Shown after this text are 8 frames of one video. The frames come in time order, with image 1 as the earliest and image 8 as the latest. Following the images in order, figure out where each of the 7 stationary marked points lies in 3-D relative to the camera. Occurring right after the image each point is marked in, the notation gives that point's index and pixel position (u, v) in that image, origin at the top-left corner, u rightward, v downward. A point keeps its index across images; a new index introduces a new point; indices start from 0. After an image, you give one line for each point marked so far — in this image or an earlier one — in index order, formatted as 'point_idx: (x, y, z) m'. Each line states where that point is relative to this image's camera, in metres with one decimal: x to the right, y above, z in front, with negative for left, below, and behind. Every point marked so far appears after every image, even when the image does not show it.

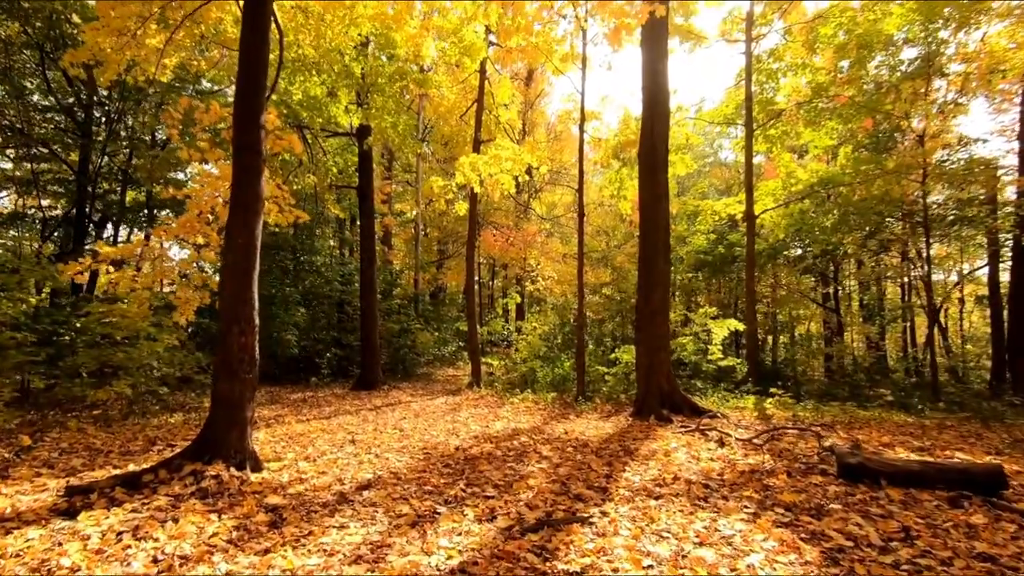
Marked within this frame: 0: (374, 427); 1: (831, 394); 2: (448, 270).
0: (-2.0, -2.0, +7.1) m
1: (+7.5, -2.5, +11.5) m
2: (-2.6, +0.7, +19.3) m
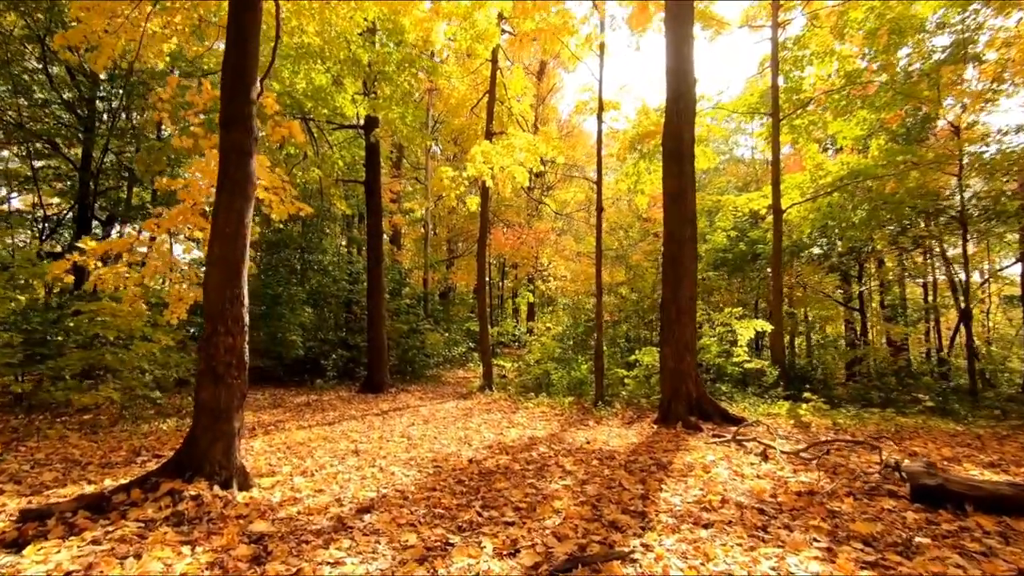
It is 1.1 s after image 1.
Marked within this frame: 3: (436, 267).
0: (-1.8, -2.0, +6.6) m
1: (+7.9, -2.4, +10.8) m
2: (-2.1, +0.7, +18.8) m
3: (-3.0, +0.8, +18.8) m
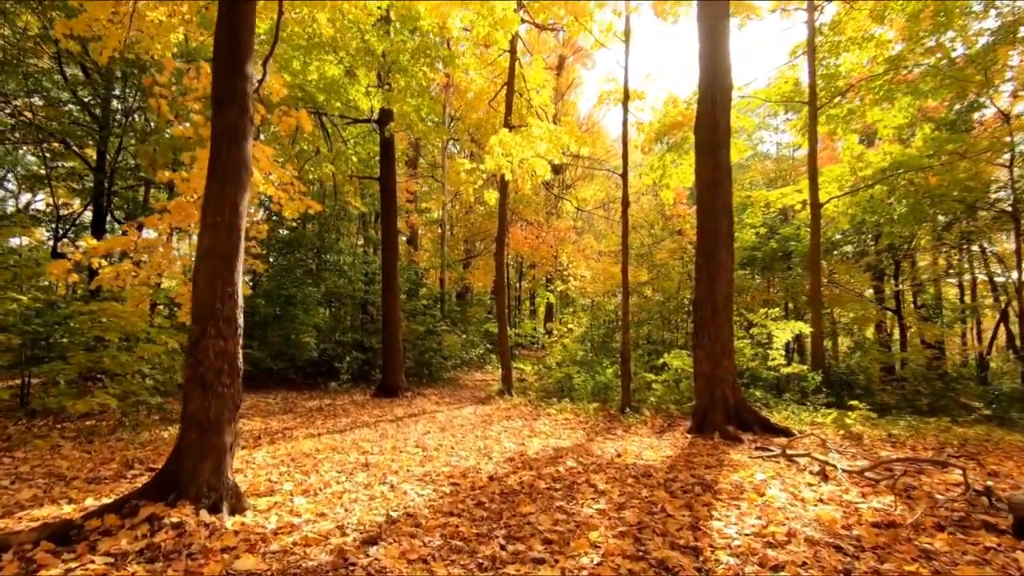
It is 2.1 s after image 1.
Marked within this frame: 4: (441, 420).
0: (-1.5, -2.0, +6.2) m
1: (+8.3, -2.4, +10.0) m
2: (-1.4, +0.7, +18.3) m
3: (-2.3, +0.8, +18.3) m
4: (-1.2, -2.2, +8.0) m
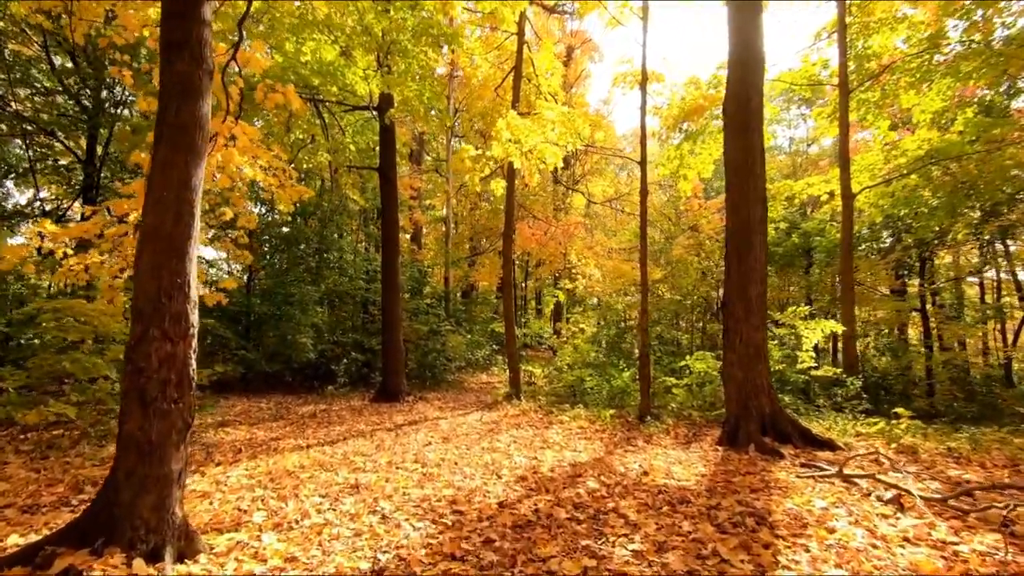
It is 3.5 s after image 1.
0: (-1.4, -1.9, +5.5) m
1: (+8.4, -2.3, +9.2) m
2: (-1.2, +0.7, +17.7) m
3: (-2.0, +0.9, +17.7) m
4: (-1.0, -2.1, +7.3) m
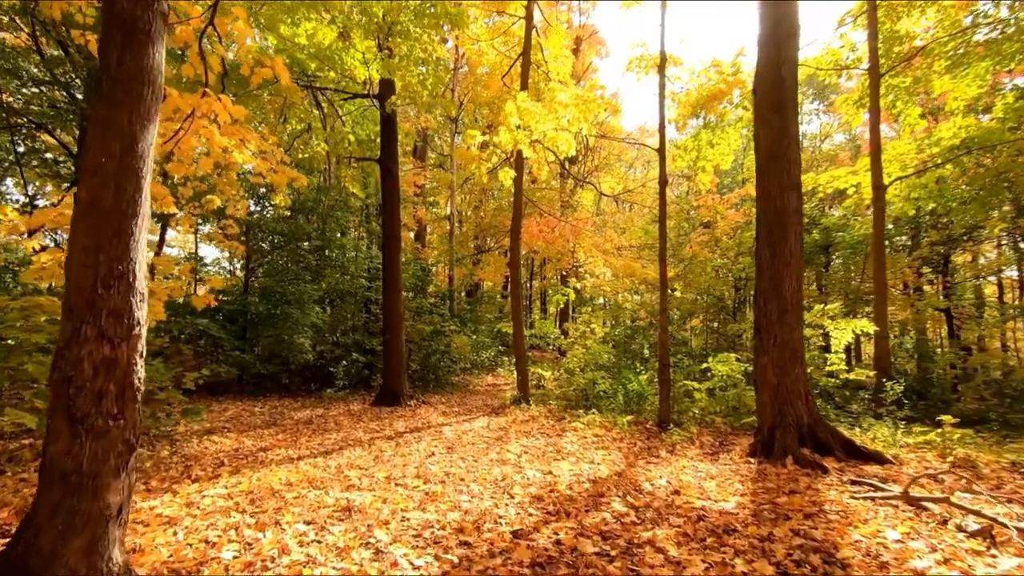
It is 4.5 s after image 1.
0: (-1.3, -1.9, +4.9) m
1: (+8.6, -2.3, +8.6) m
2: (-0.9, +0.8, +17.1) m
3: (-1.8, +0.9, +17.1) m
4: (-0.9, -2.1, +6.8) m
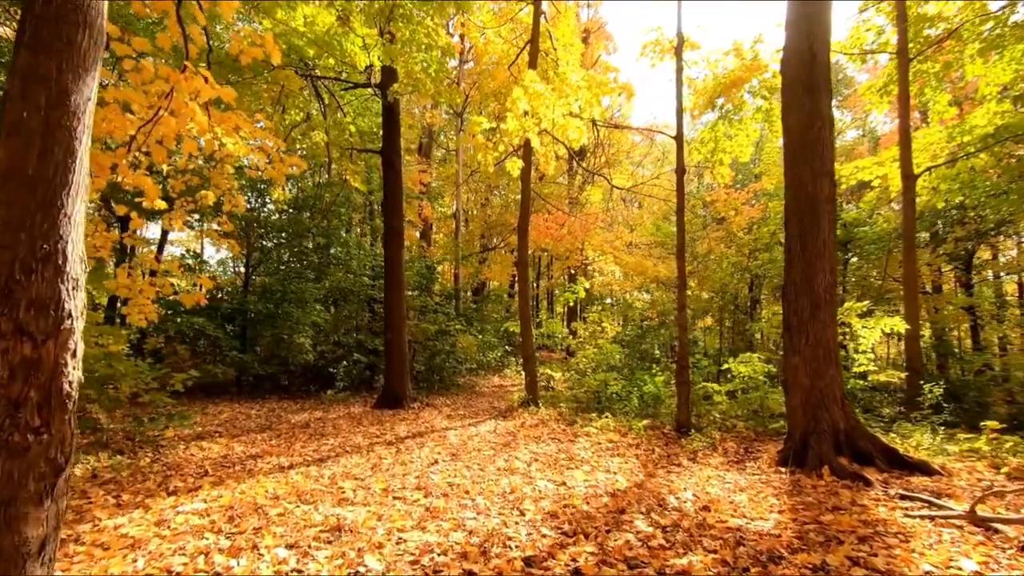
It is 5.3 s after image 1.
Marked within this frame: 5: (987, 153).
0: (-1.2, -1.8, +4.5) m
1: (+8.7, -2.2, +8.0) m
2: (-0.7, +0.8, +16.7) m
3: (-1.5, +1.0, +16.7) m
4: (-0.8, -2.0, +6.3) m
5: (+9.3, +2.7, +9.6) m
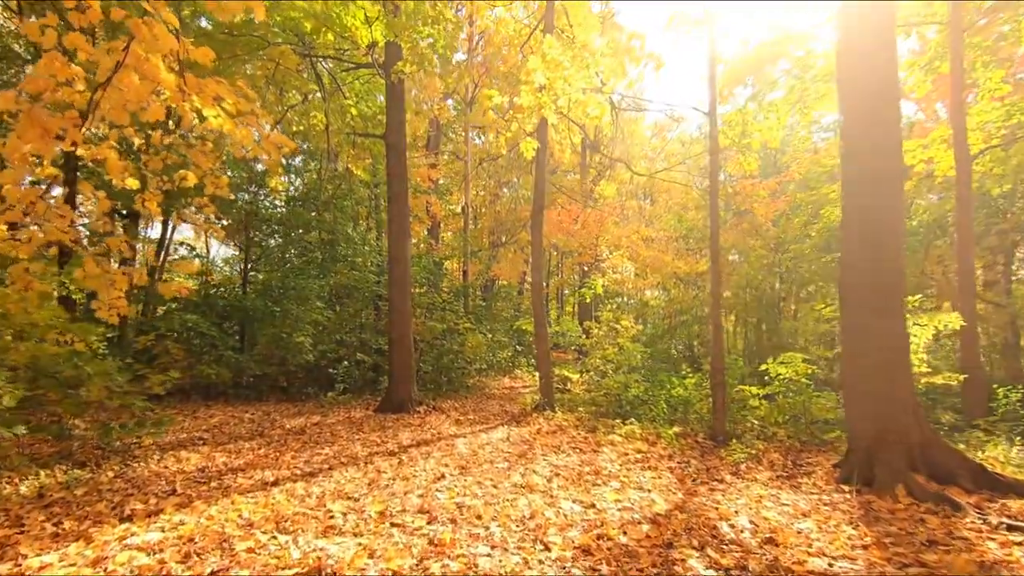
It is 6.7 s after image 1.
0: (-1.0, -1.7, +3.8) m
1: (+9.0, -2.1, +7.2) m
2: (-0.3, +0.9, +16.0) m
3: (-1.2, +1.1, +16.0) m
4: (-0.6, -1.9, +5.6) m
5: (+9.6, +2.8, +8.8) m
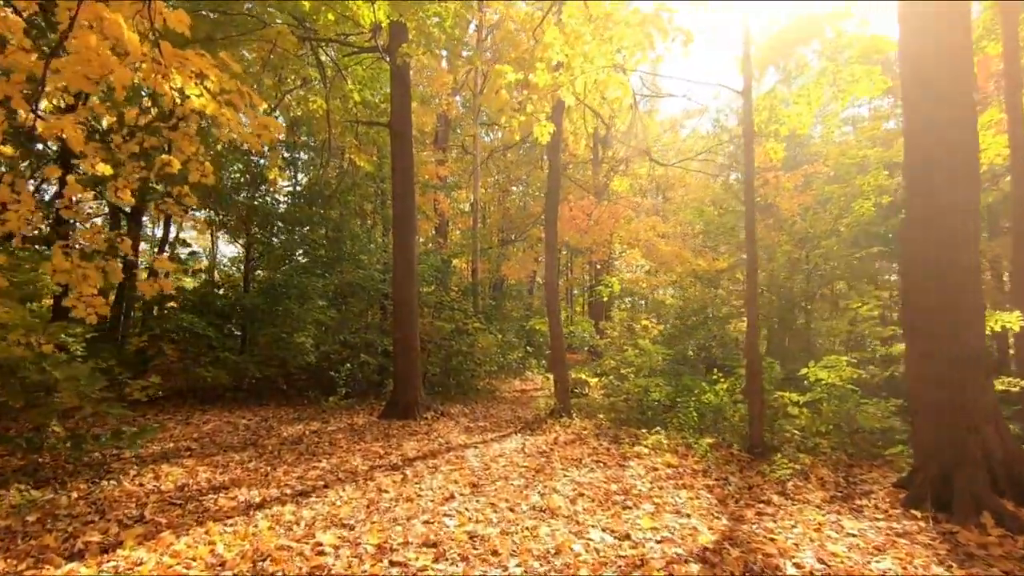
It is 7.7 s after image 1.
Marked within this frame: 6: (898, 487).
0: (-0.9, -1.7, +3.3) m
1: (+9.2, -2.0, +6.4) m
2: (0.0, +1.0, +15.4) m
3: (-0.8, +1.1, +15.5) m
4: (-0.4, -1.9, +5.1) m
5: (+9.8, +2.9, +8.0) m
6: (+3.5, -1.8, +4.4) m
